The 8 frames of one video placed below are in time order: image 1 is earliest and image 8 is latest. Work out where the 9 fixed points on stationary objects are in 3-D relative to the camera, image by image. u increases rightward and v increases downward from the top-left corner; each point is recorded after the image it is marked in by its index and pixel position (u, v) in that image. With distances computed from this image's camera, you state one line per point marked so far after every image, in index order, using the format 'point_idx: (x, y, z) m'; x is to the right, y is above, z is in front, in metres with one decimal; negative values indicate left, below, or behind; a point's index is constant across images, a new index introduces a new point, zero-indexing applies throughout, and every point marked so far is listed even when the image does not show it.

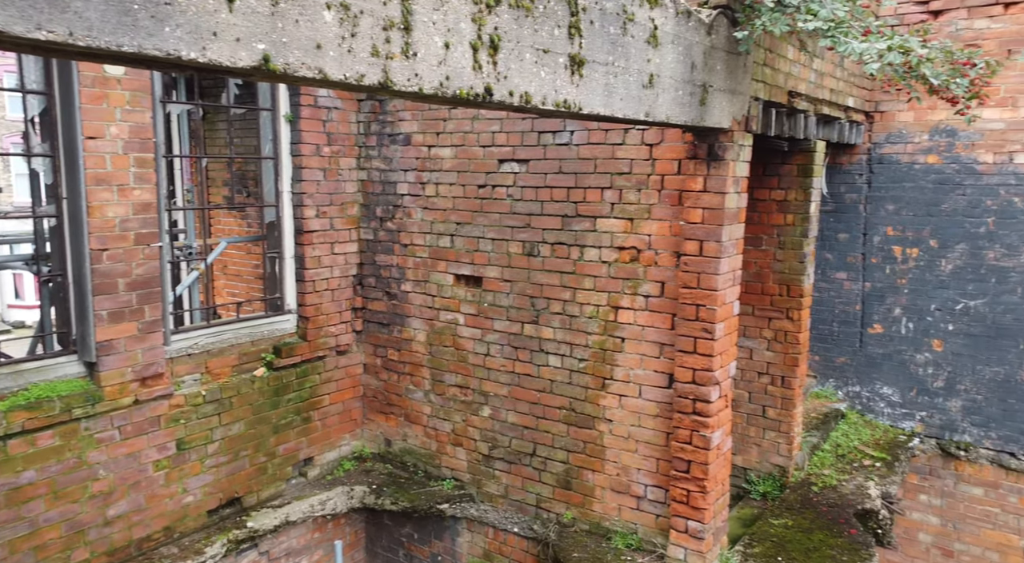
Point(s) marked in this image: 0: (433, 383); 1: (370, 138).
0: (-0.5, -0.7, +5.9) m
1: (-1.0, +1.0, +6.0) m
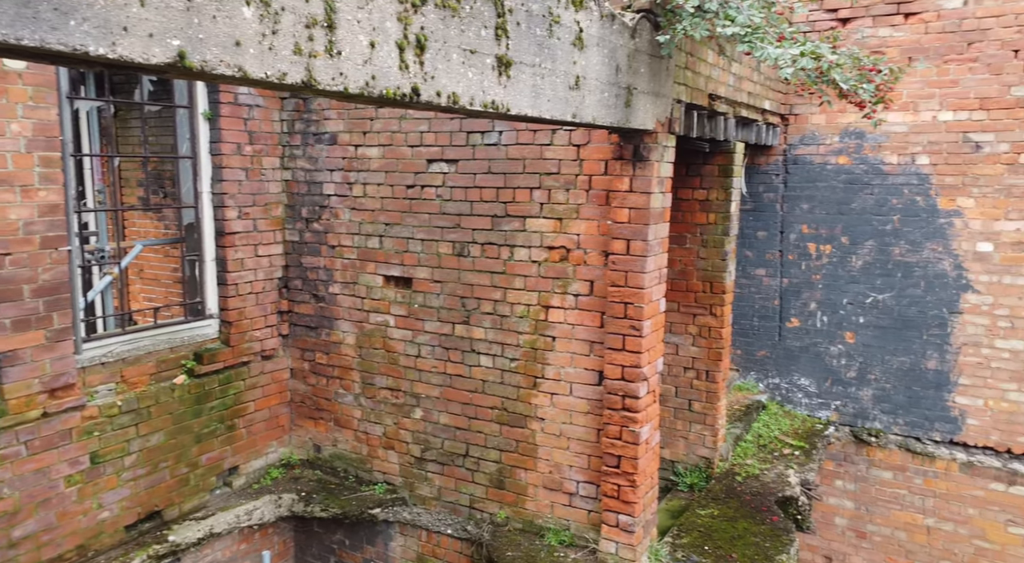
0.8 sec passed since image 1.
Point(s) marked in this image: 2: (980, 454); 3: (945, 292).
0: (-1.0, -0.7, +5.9) m
1: (-1.5, +1.0, +5.9) m
2: (+3.7, -1.3, +7.0) m
3: (+3.4, -0.1, +6.9) m
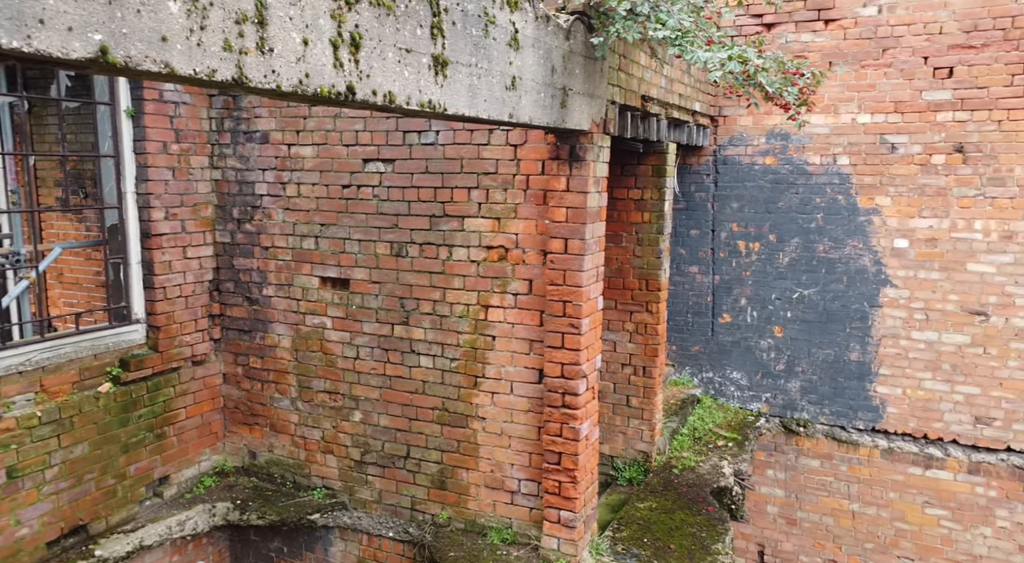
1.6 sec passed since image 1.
0: (-1.4, -0.7, +5.8) m
1: (-1.9, +1.0, +5.8) m
2: (+3.2, -1.3, +7.3) m
3: (+2.9, 0.0, +7.2) m
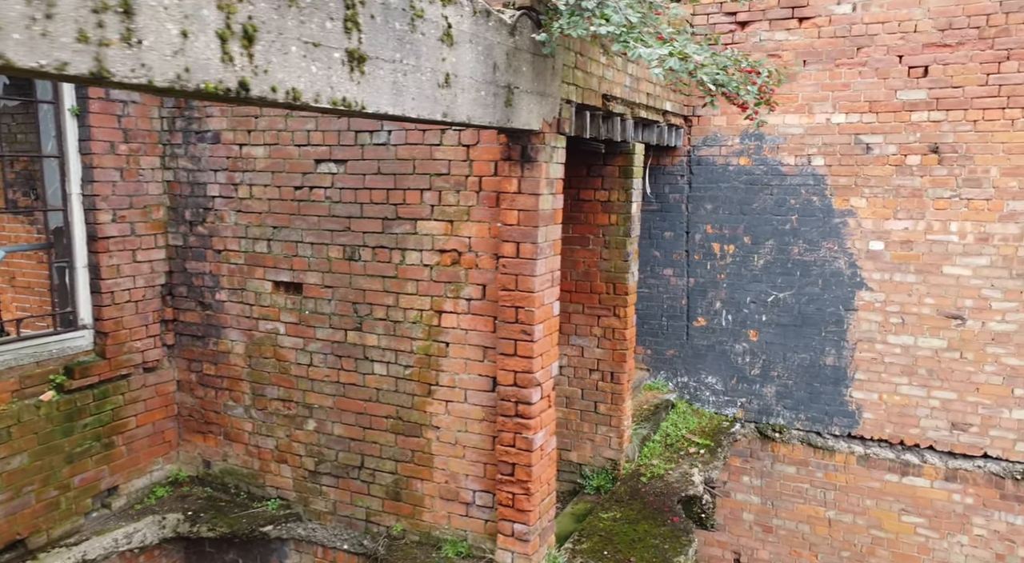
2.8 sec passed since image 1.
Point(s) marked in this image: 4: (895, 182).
0: (-1.6, -0.7, +5.6) m
1: (-2.1, +0.9, +5.6) m
2: (+2.9, -1.3, +7.1) m
3: (+2.6, -0.1, +7.0) m
4: (+2.9, +0.8, +6.7) m
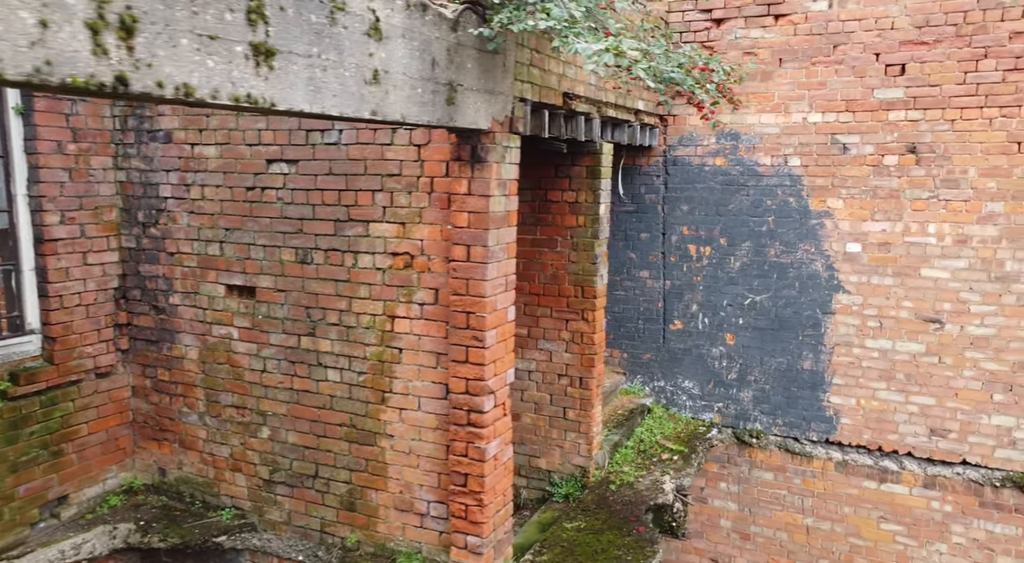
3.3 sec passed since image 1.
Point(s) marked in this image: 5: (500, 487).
0: (-1.9, -0.8, +5.5) m
1: (-2.4, +0.9, +5.5) m
2: (+2.7, -1.3, +7.0) m
3: (+2.4, -0.1, +6.9) m
4: (+2.7, +0.7, +6.6) m
5: (-0.1, -1.1, +4.6) m
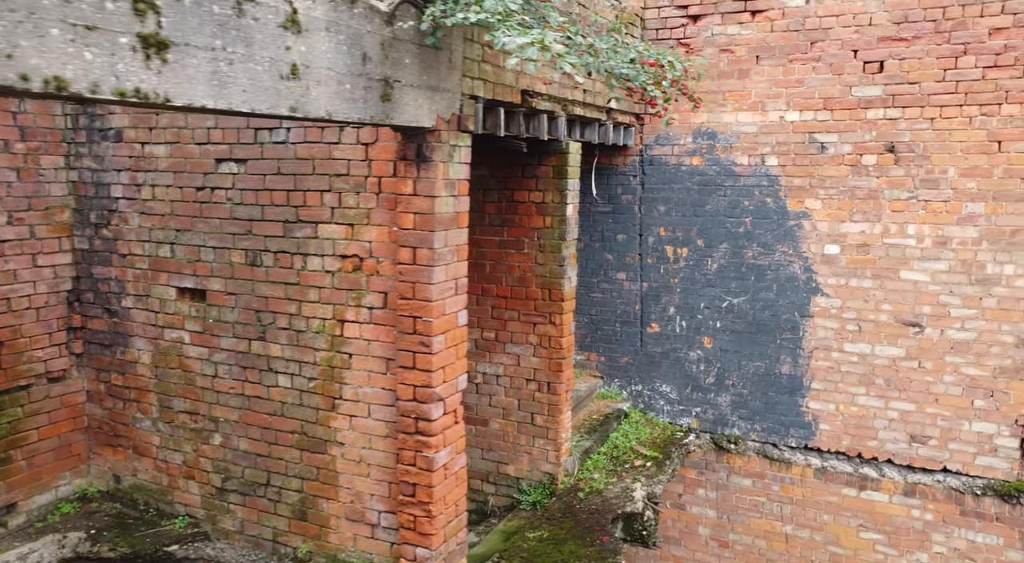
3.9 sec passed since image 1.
0: (-2.1, -0.8, +5.3) m
1: (-2.6, +0.9, +5.3) m
2: (+2.5, -1.4, +6.8) m
3: (+2.1, -0.1, +6.7) m
4: (+2.4, +0.7, +6.4) m
5: (-0.3, -1.1, +4.5) m
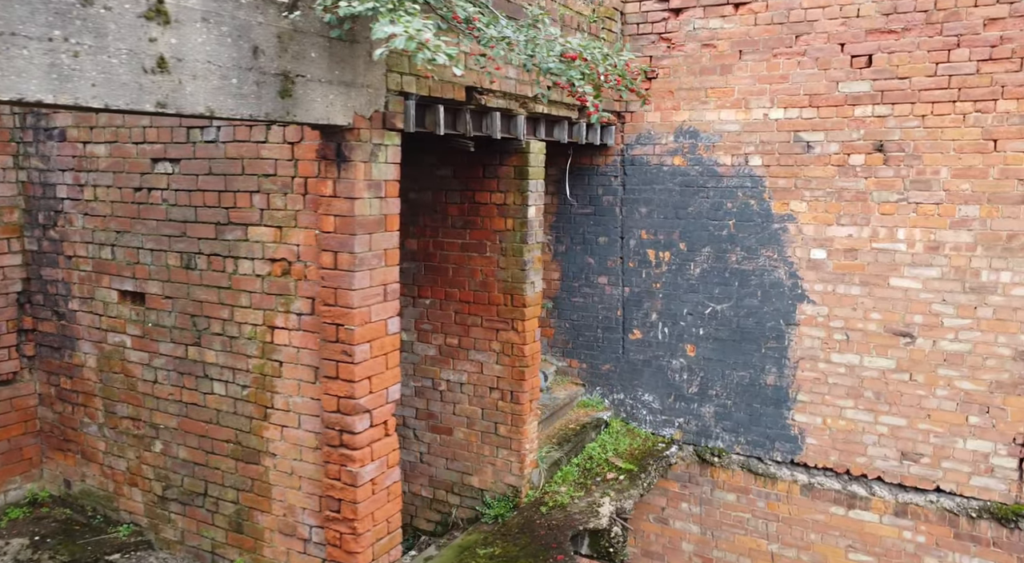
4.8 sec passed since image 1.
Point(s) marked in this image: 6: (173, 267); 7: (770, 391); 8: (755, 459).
0: (-2.4, -0.8, +5.2) m
1: (-2.9, +0.9, +5.2) m
2: (+2.3, -1.4, +6.4) m
3: (+1.9, -0.2, +6.4) m
4: (+2.2, +0.7, +6.1) m
5: (-0.6, -1.1, +4.3) m
6: (-1.8, +0.1, +4.7) m
7: (+1.9, -0.8, +6.5) m
8: (+1.8, -1.3, +6.6) m
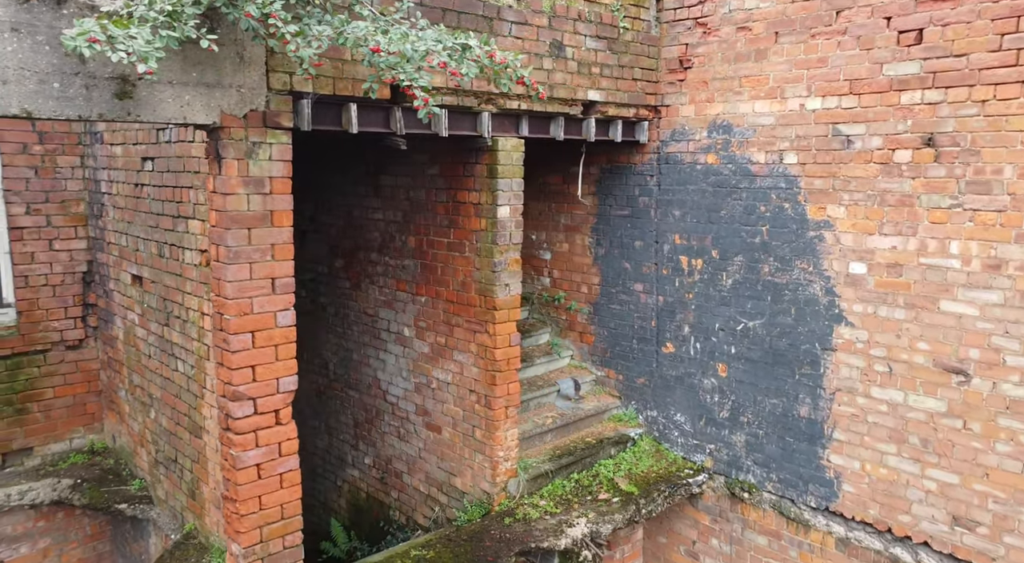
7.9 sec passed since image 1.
0: (-2.5, -0.7, +5.9) m
1: (-2.9, +1.0, +6.1) m
2: (+2.2, -1.5, +5.5) m
3: (+1.9, -0.3, +5.5) m
4: (+2.1, +0.5, +5.1) m
5: (-1.2, -1.1, +4.4) m
6: (-2.1, +0.2, +5.3) m
7: (+1.9, -0.9, +5.6) m
8: (+1.9, -1.4, +5.8) m
